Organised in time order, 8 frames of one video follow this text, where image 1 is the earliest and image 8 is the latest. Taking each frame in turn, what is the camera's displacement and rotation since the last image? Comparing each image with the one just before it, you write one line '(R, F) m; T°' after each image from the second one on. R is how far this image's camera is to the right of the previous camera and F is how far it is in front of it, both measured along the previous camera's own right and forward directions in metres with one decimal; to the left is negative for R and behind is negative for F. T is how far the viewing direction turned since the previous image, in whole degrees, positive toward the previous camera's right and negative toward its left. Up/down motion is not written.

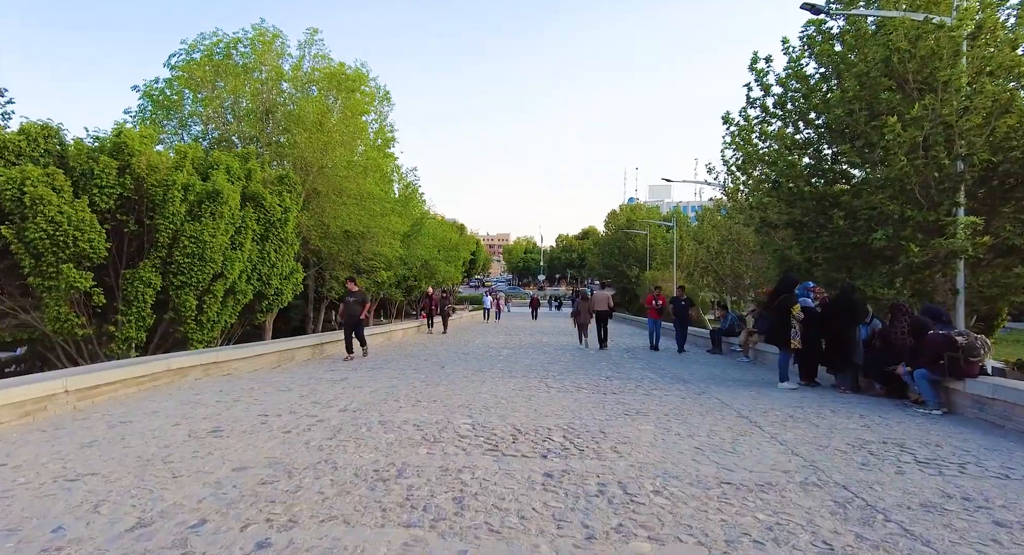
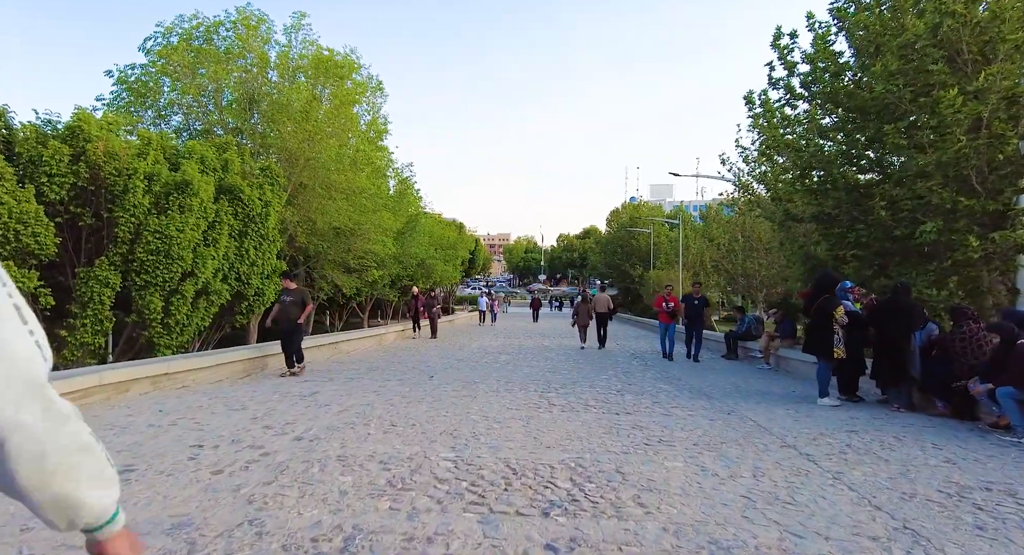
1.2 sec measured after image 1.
(+0.1, +1.3) m; 0°
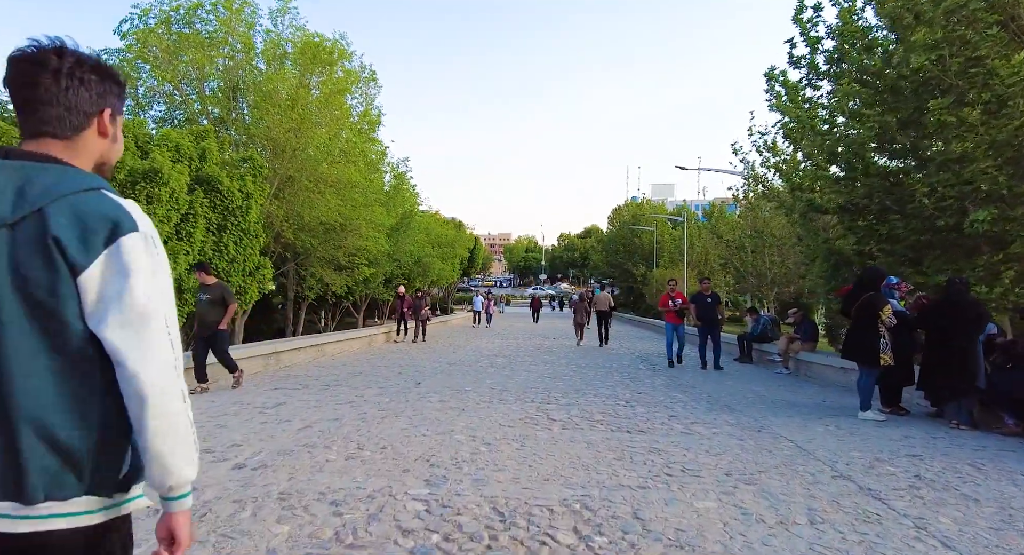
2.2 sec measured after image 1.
(+0.1, +1.1) m; 0°
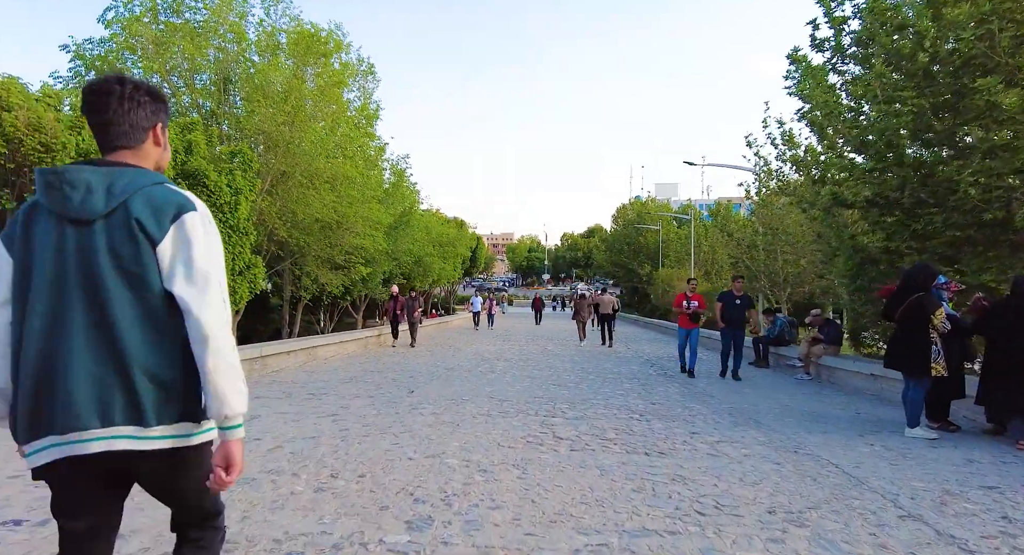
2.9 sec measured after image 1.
(0.0, +0.8) m; 0°
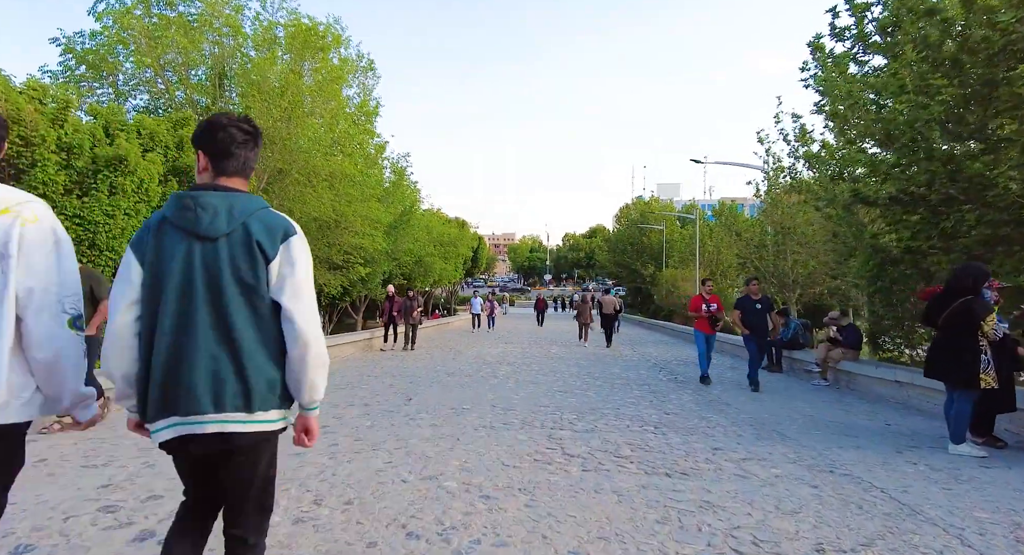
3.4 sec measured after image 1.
(0.0, +0.5) m; 0°
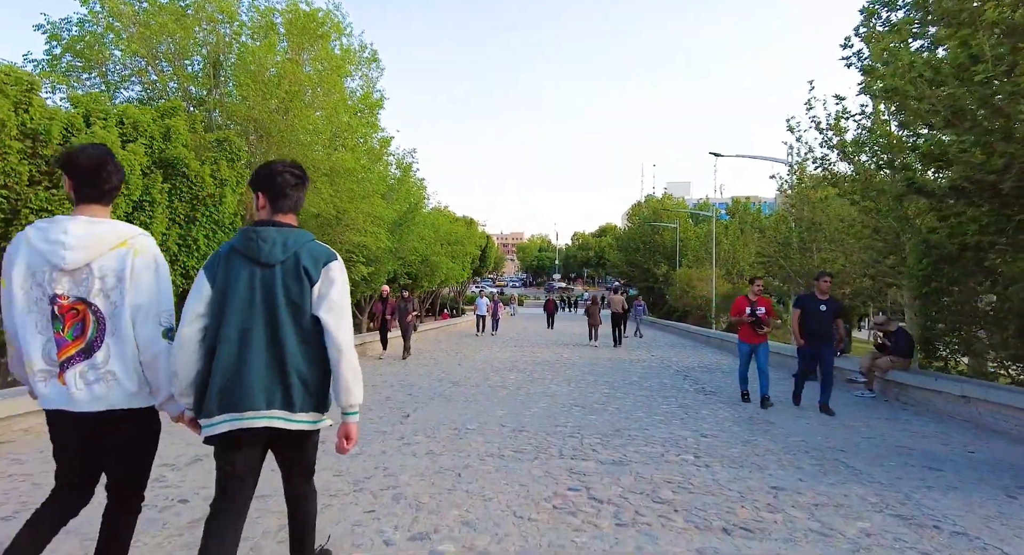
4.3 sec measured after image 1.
(0.0, +1.1) m; -1°
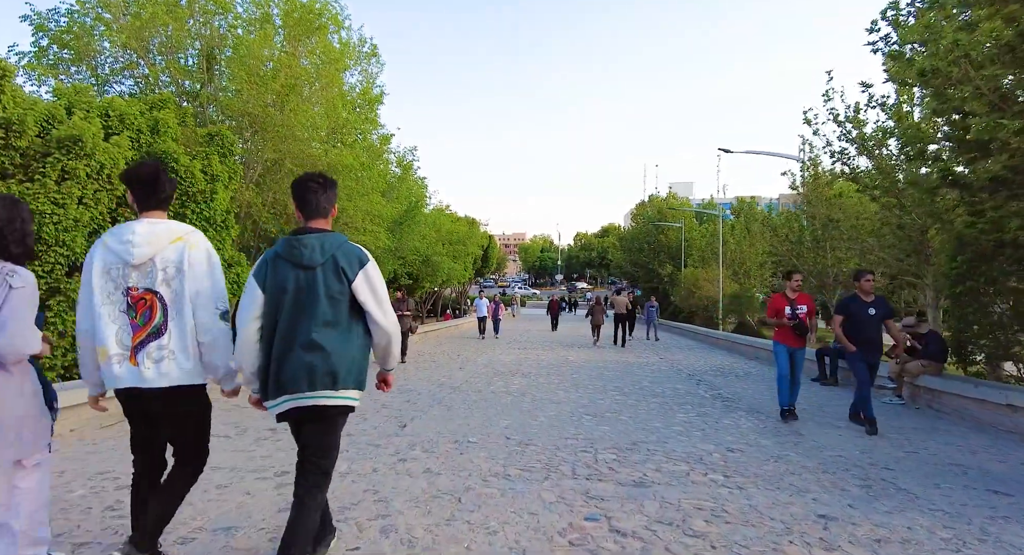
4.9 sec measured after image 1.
(0.0, +0.6) m; 0°
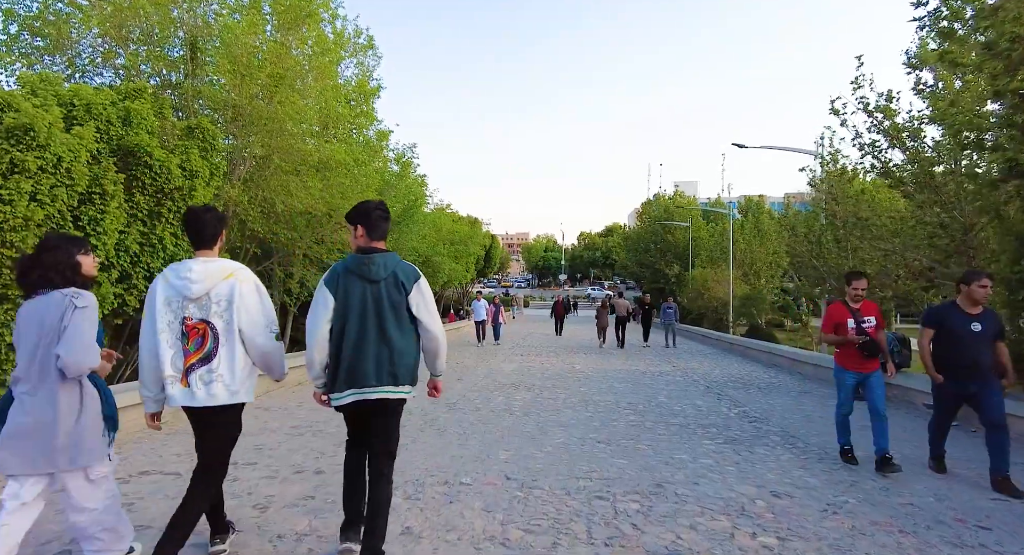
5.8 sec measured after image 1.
(0.0, +1.1) m; 0°
